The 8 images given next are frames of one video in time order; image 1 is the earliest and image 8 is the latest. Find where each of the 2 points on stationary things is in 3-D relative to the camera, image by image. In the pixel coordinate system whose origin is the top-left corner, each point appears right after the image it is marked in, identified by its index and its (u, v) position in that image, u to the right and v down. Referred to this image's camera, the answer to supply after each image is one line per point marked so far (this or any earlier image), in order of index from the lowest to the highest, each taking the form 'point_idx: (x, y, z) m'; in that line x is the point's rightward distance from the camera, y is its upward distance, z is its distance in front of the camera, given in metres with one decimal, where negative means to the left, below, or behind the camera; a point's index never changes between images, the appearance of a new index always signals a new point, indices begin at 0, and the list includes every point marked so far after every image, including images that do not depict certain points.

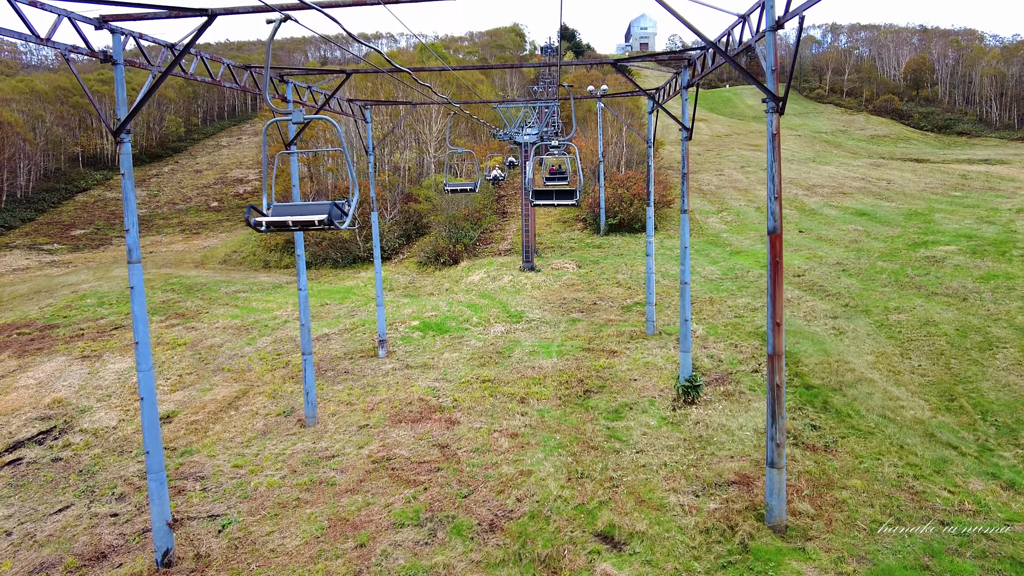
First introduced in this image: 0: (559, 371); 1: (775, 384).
0: (+0.6, -1.1, +8.6) m
1: (+1.7, -0.6, +4.3) m
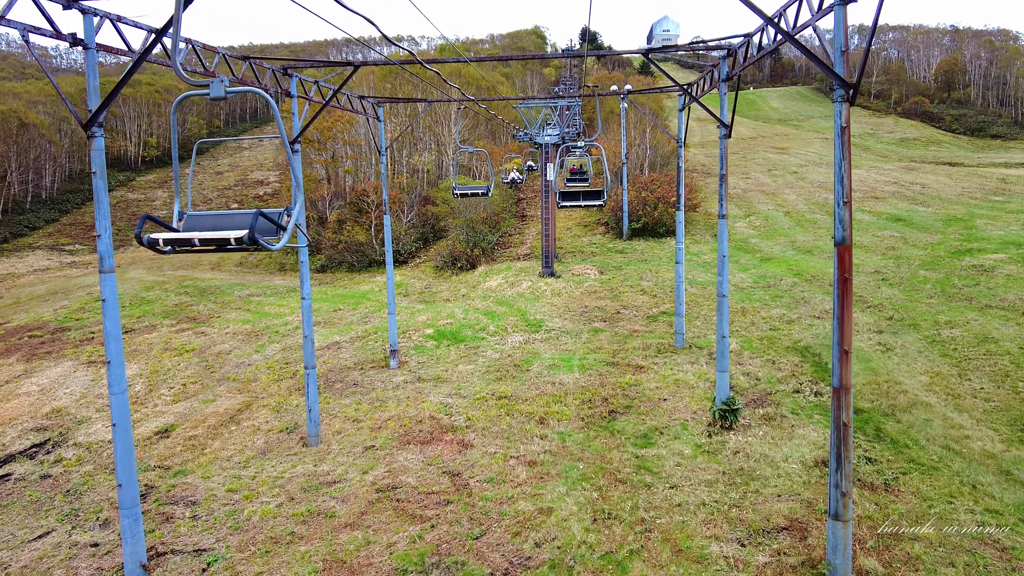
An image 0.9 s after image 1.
0: (+0.9, -1.2, +7.9) m
1: (+1.8, -0.8, +3.6) m
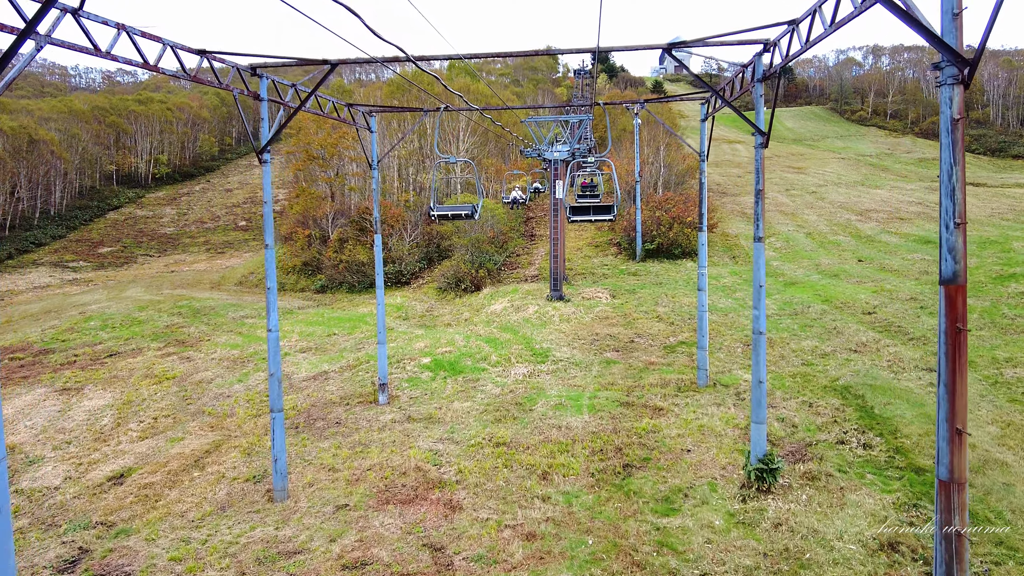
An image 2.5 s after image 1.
0: (+0.8, -1.6, +6.9) m
1: (+1.8, -1.0, +2.6) m
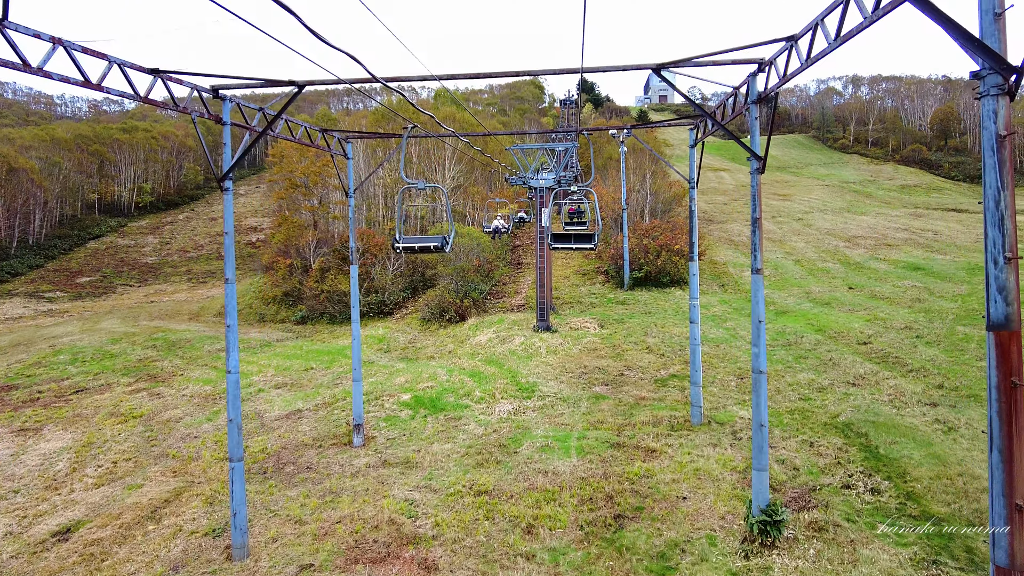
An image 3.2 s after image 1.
0: (+0.7, -1.9, +6.4) m
1: (+1.7, -1.1, +2.2) m
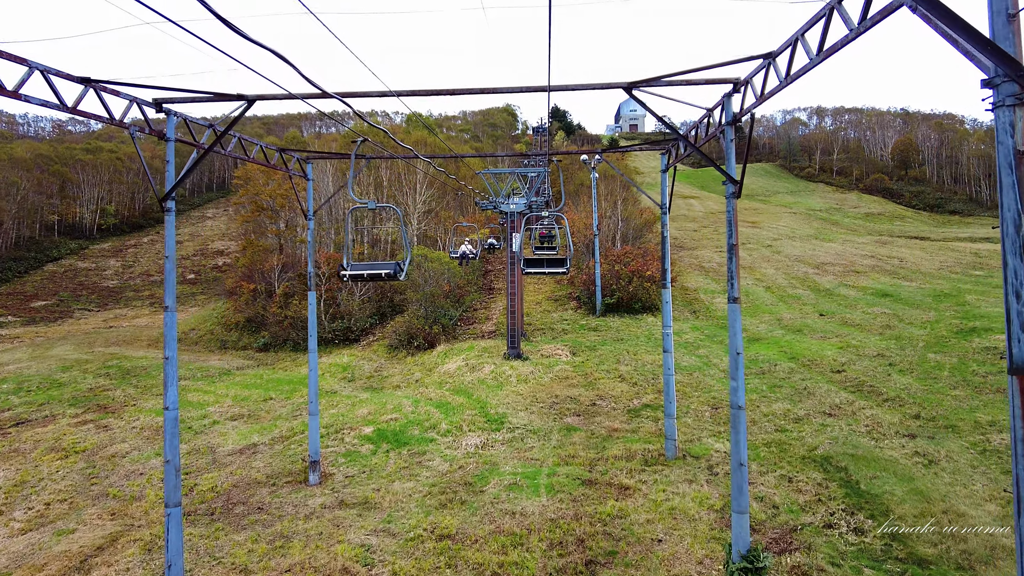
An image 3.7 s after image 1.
0: (+0.3, -2.2, +6.0) m
1: (+1.5, -1.2, +1.8) m
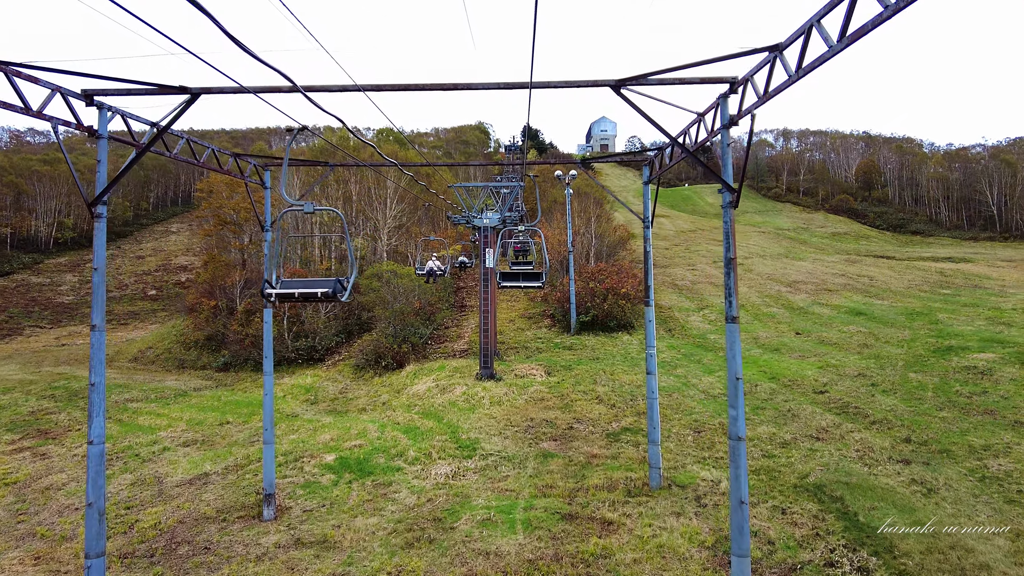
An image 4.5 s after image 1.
0: (+0.1, -2.3, +5.5) m
1: (+1.5, -1.3, +1.3) m
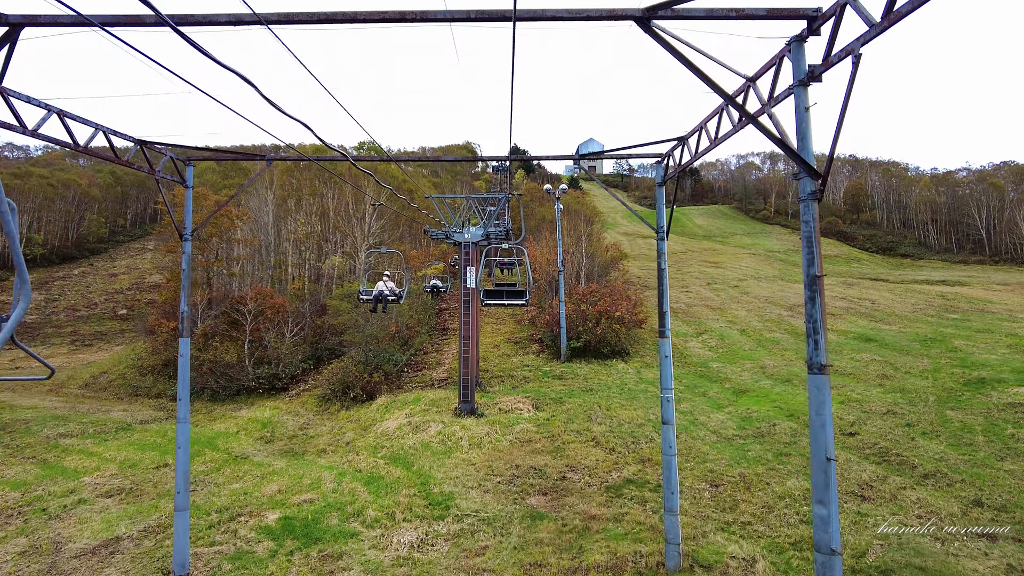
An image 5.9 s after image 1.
0: (0.0, -2.5, +3.9) m
1: (+1.4, -1.3, -0.2) m
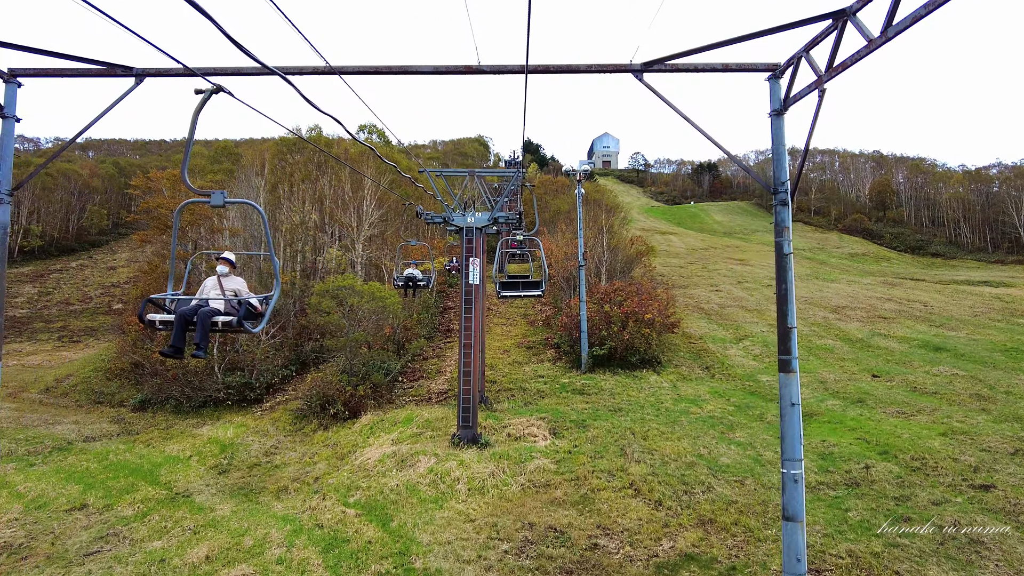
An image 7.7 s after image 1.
0: (0.0, -2.5, +1.5) m
1: (+1.4, -1.3, -2.6) m
